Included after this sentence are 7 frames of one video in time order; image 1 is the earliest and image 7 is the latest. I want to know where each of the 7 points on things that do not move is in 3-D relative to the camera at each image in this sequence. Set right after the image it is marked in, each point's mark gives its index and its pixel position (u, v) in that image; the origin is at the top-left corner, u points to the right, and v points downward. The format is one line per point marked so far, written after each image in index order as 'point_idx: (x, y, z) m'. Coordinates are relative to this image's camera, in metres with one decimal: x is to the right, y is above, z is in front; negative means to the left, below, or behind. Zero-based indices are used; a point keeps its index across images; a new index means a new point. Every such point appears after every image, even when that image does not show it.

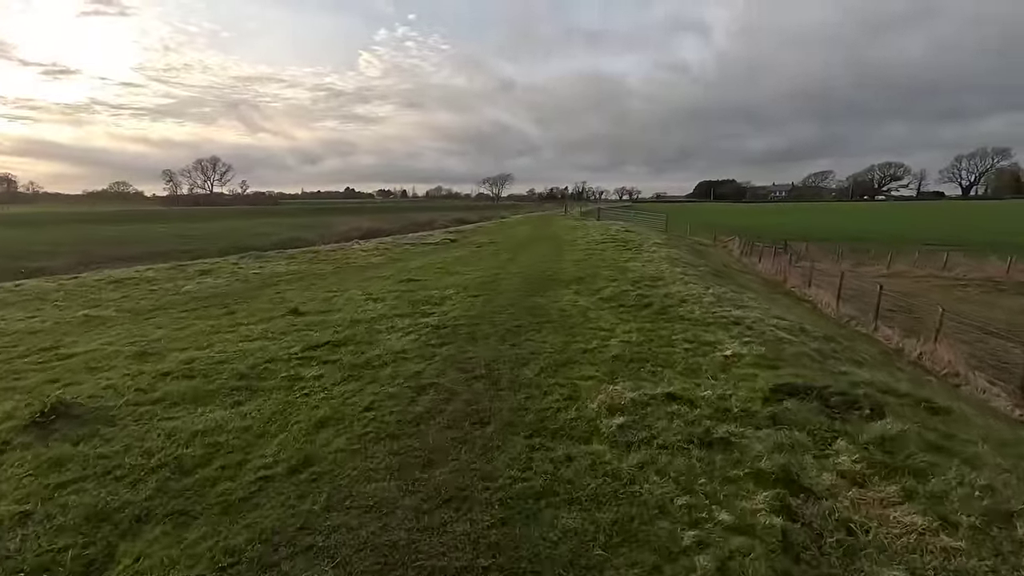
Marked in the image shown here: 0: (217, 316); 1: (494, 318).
0: (-9.9, -1.0, +18.0) m
1: (-0.5, -0.9, +15.5) m
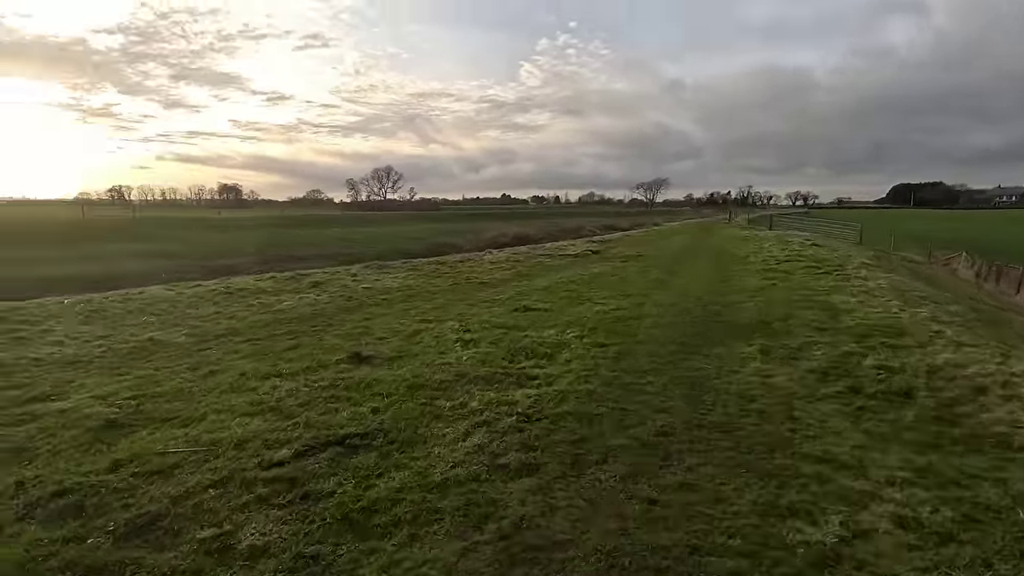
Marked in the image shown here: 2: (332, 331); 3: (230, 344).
0: (-6.4, -1.8, +14.3) m
1: (+1.9, -2.1, +9.3) m
2: (-5.7, -1.4, +17.0) m
3: (-8.3, -1.6, +15.7) m
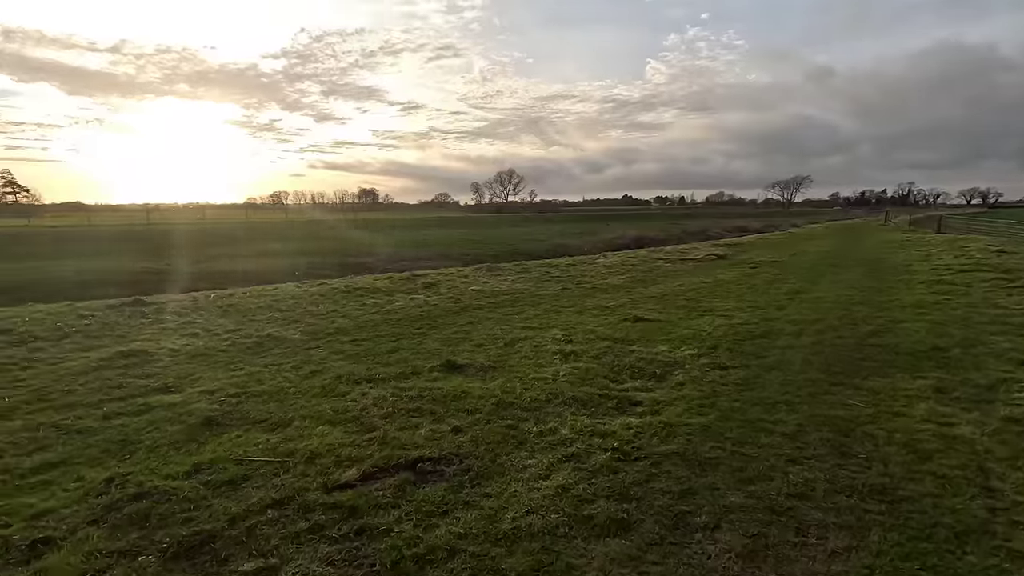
0: (-3.7, -1.8, +14.2) m
1: (+3.3, -2.3, +7.5) m
2: (-2.5, -1.5, +16.8) m
3: (-5.3, -1.7, +16.0) m
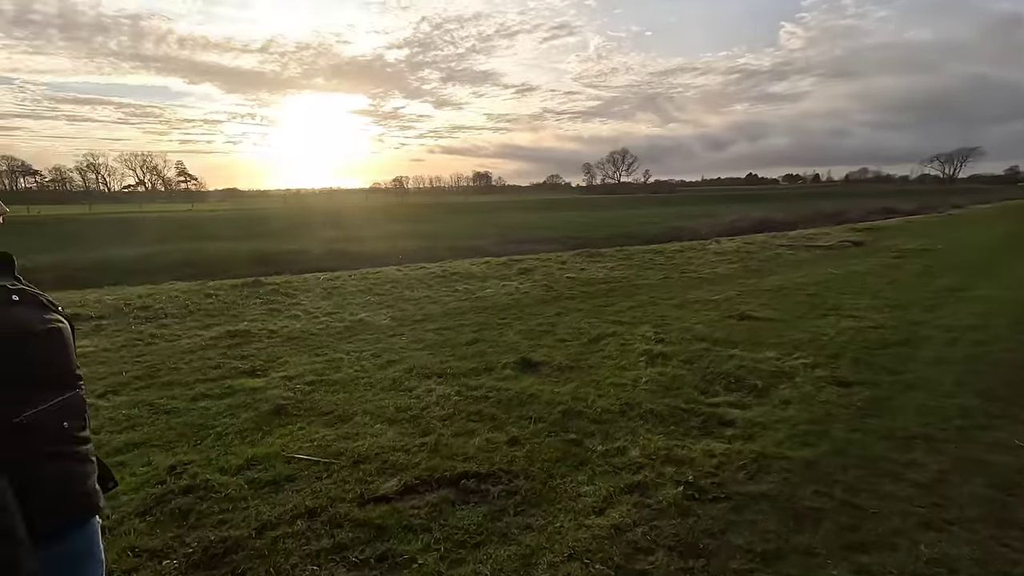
0: (-1.6, -1.6, +13.9) m
1: (+3.9, -2.4, +6.0) m
2: (+0.1, -1.2, +16.2) m
3: (-2.8, -1.3, +16.0) m
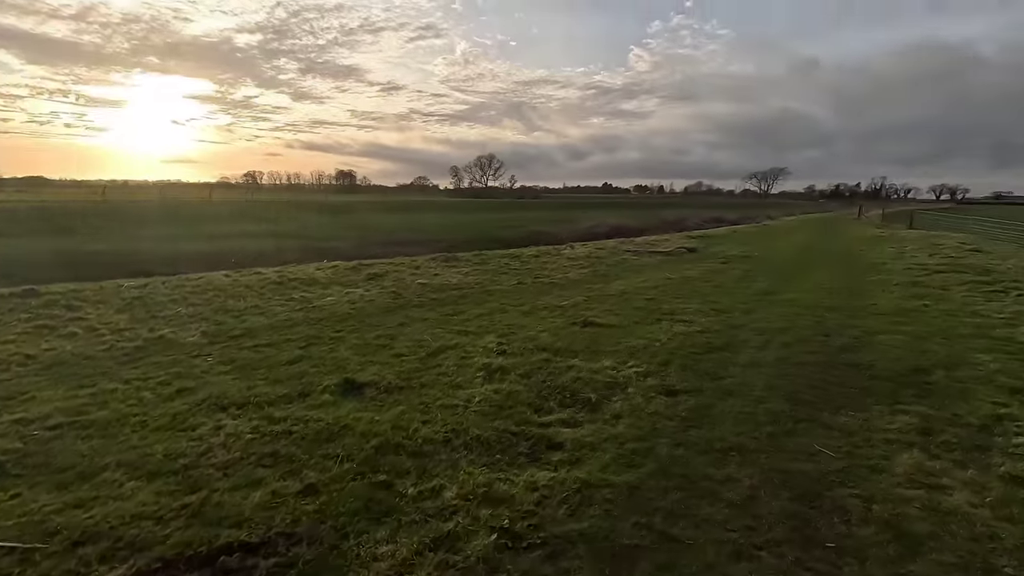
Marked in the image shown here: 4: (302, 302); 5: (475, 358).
0: (-5.5, -1.8, +12.0) m
1: (+1.7, -2.6, +5.6) m
2: (-4.4, -1.4, +14.6) m
3: (-7.1, -1.6, +13.7) m
4: (-7.7, -0.6, +19.9) m
5: (-0.8, -1.6, +12.7) m
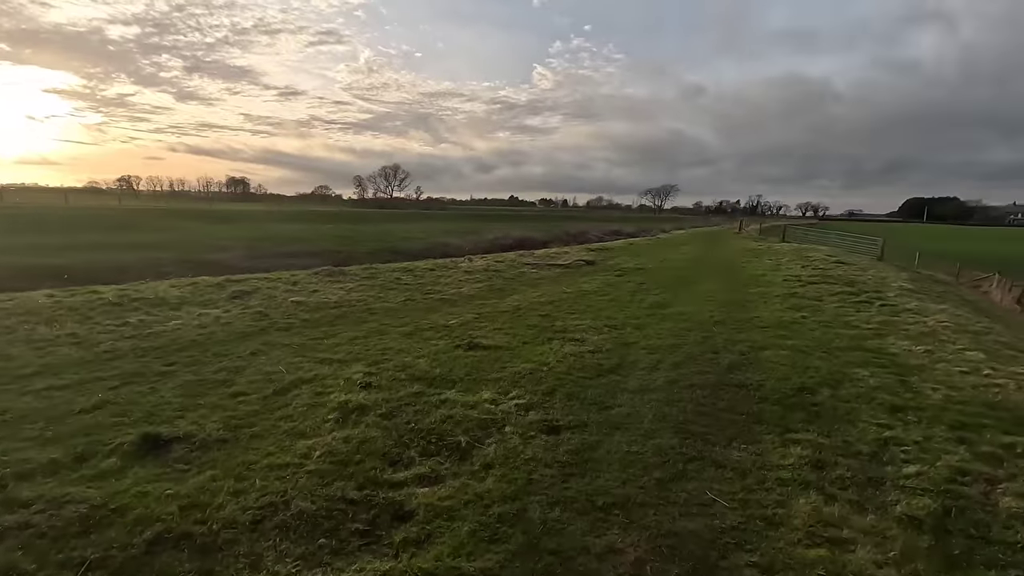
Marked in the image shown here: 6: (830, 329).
0: (-8.1, -2.3, +9.2) m
1: (+0.2, -2.9, +4.1) m
2: (-7.4, -2.0, +12.0) m
3: (-9.9, -2.1, +10.7) m
4: (-11.6, -1.3, +16.7) m
5: (-3.5, -2.1, +10.7) m
6: (+9.8, -1.2, +16.5) m
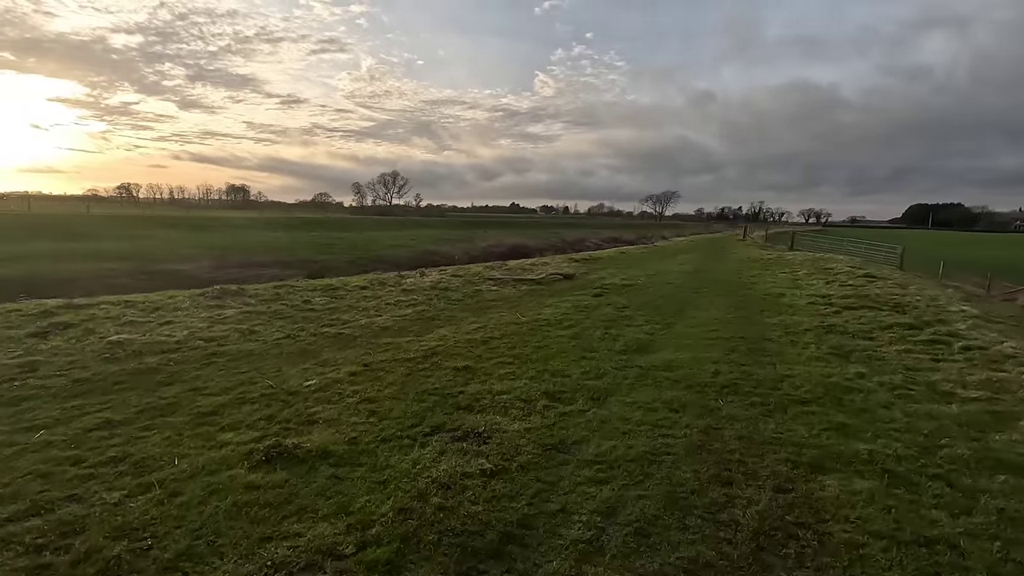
0: (-10.5, -3.1, +2.6) m
1: (-2.3, -3.6, -2.6) m
2: (-9.8, -2.8, +5.3) m
3: (-12.3, -2.9, +4.0) m
4: (-14.0, -2.2, +10.1) m
5: (-6.0, -2.9, +4.0) m
6: (+7.4, -2.1, +9.8) m
